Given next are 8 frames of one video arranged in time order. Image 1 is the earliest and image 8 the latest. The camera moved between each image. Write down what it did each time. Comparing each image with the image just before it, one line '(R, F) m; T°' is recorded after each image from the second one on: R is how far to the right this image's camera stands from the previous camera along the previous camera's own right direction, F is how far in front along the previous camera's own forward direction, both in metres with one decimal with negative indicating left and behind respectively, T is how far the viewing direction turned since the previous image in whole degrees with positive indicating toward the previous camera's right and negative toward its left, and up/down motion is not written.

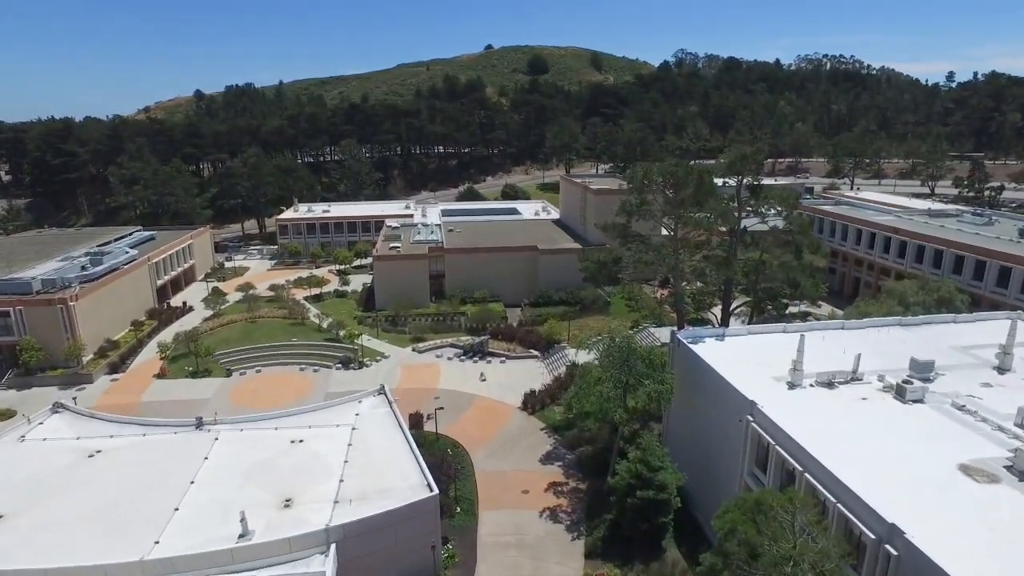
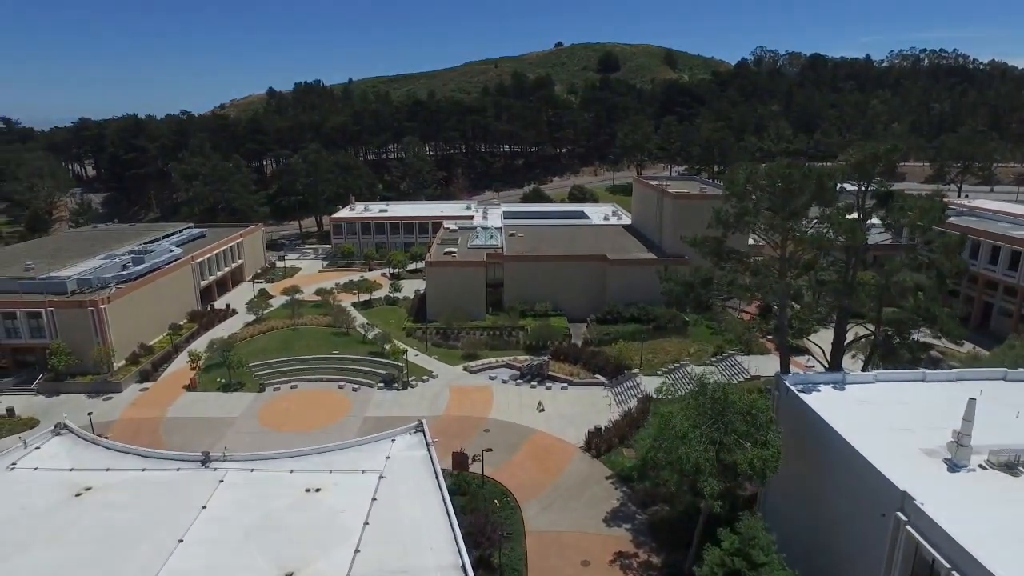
(0.0, +4.9) m; -6°
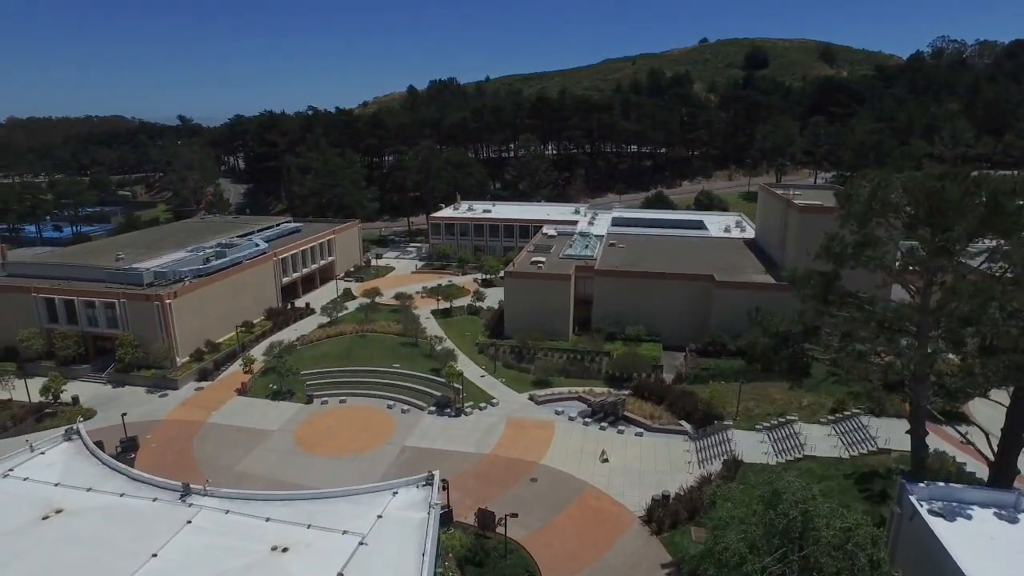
(+2.9, +5.2) m; -12°
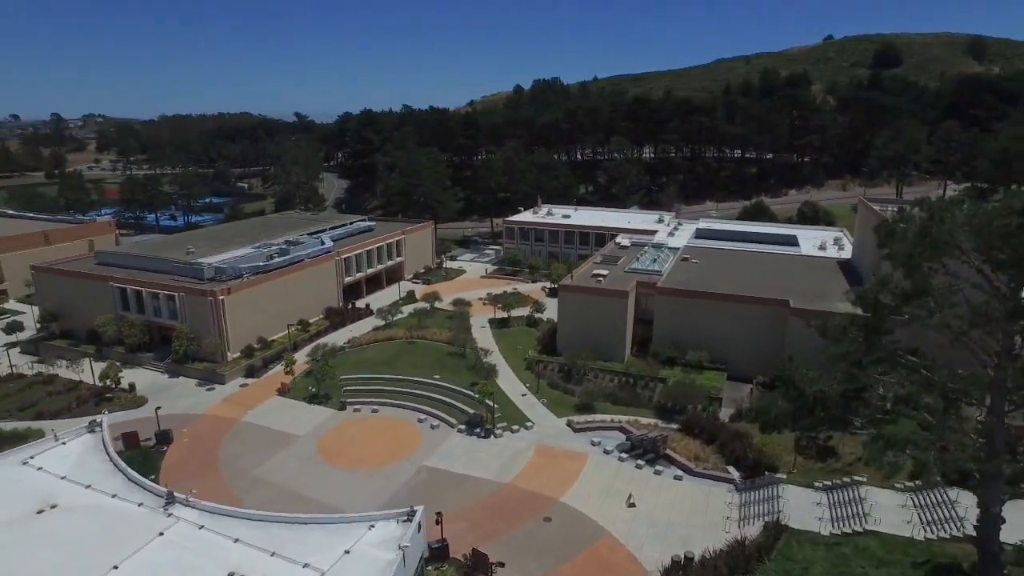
(+3.1, +2.3) m; -9°
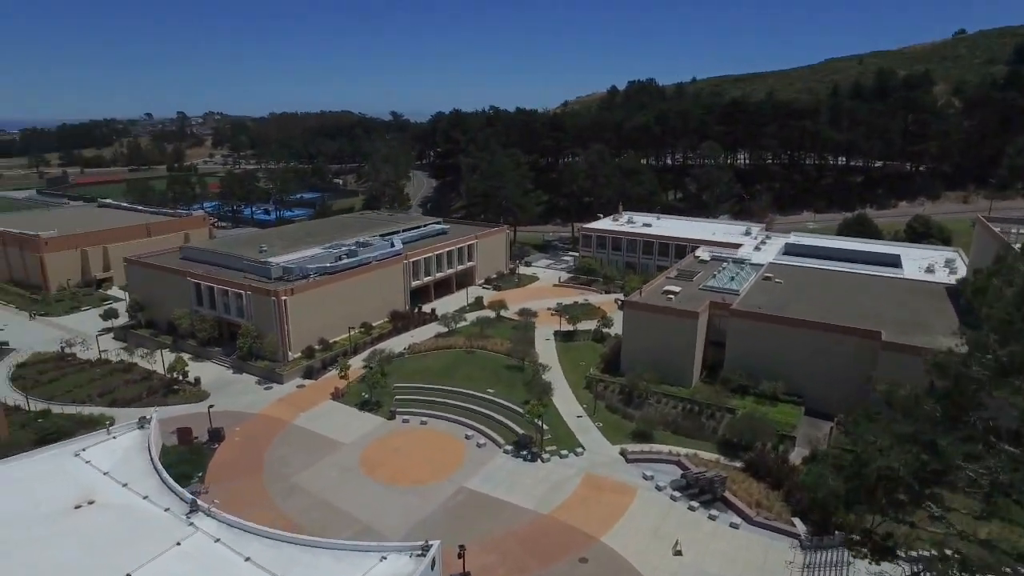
(+1.6, +1.6) m; -8°
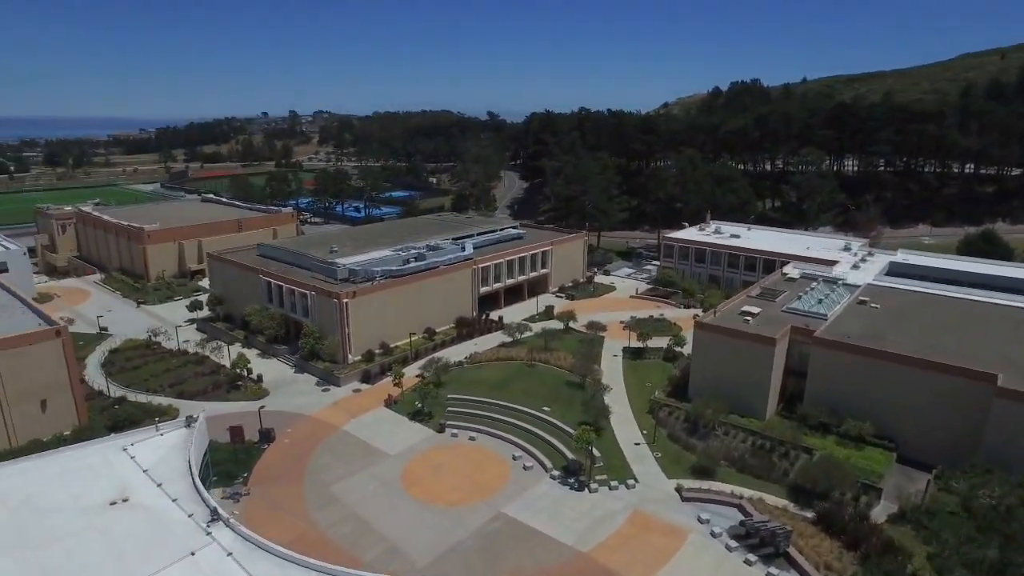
(+1.8, +1.7) m; -8°
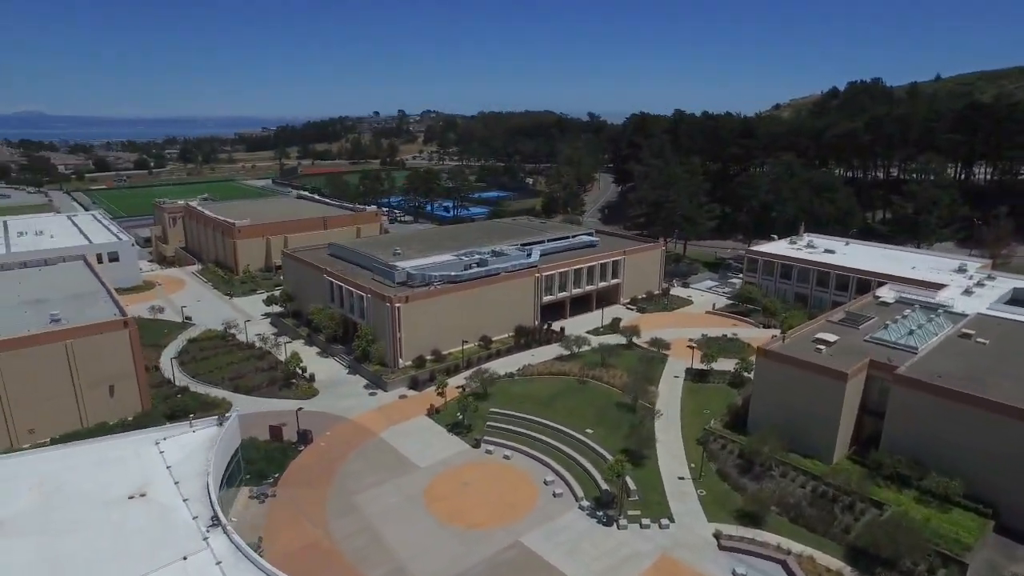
(+2.8, +1.6) m; -9°
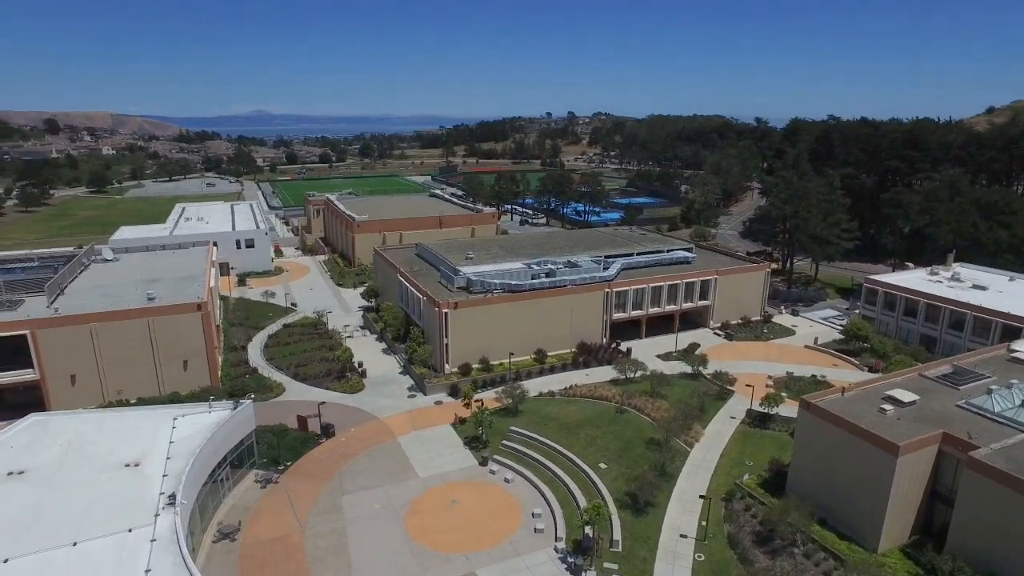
(+6.9, +2.4) m; -16°
